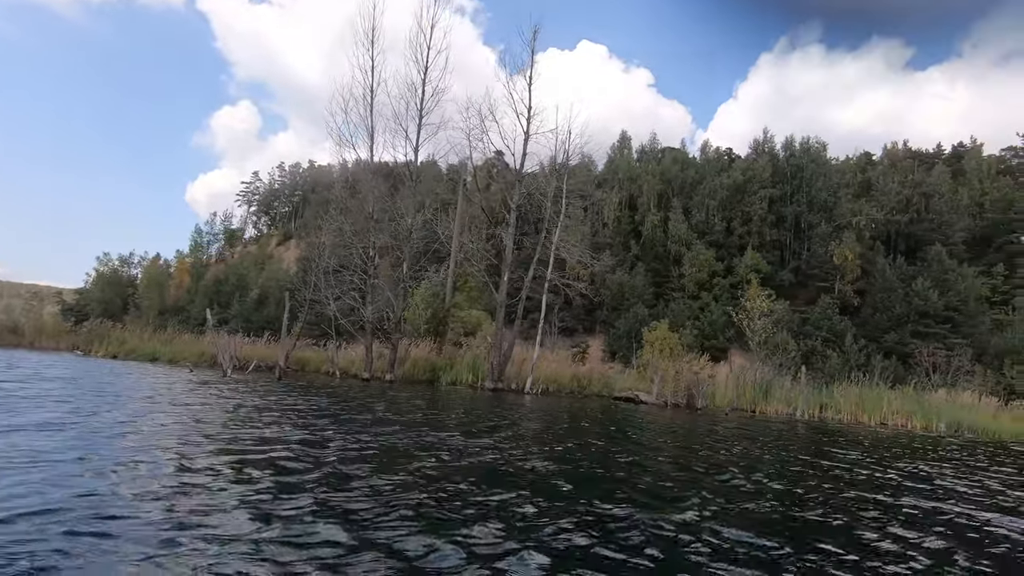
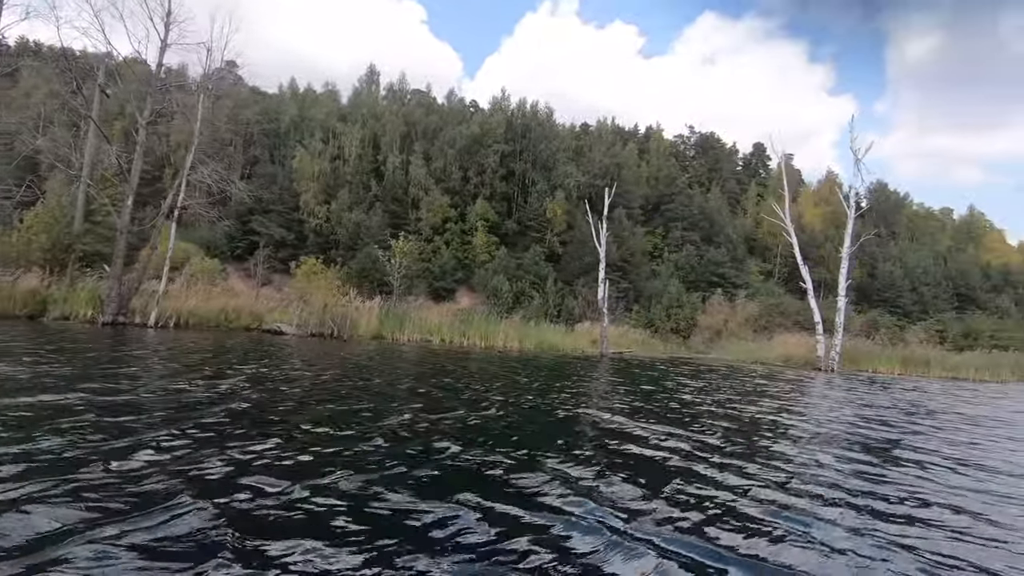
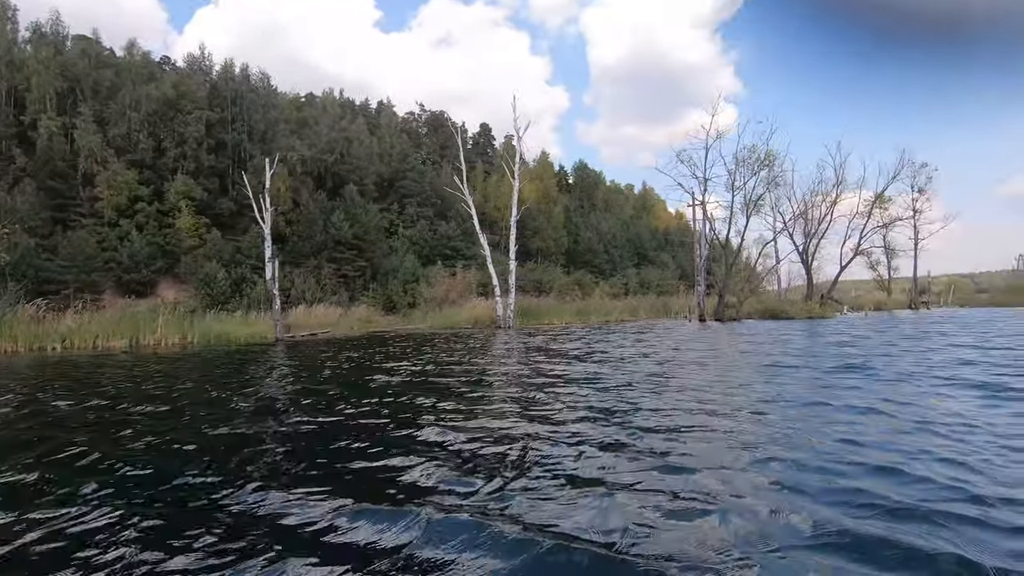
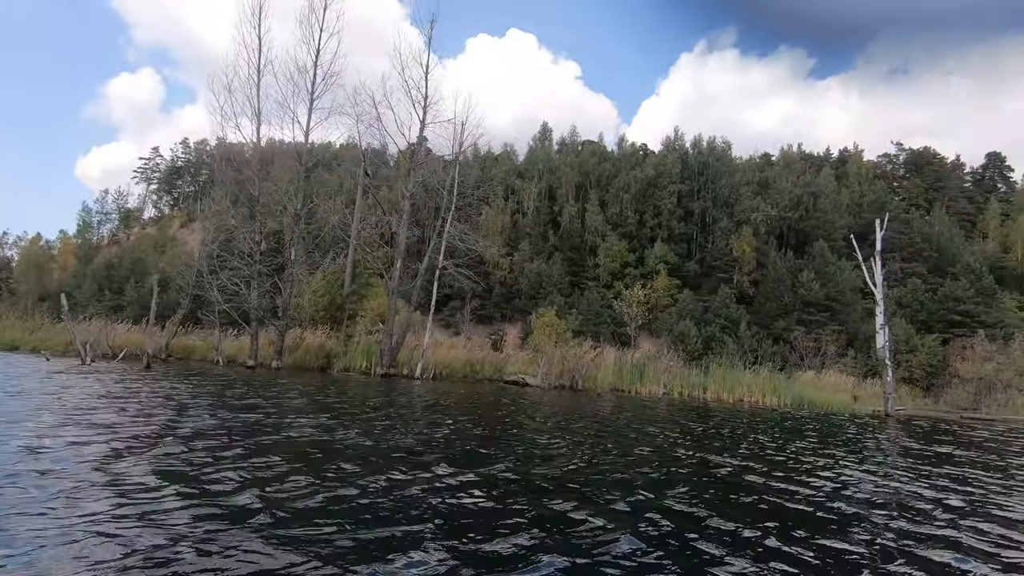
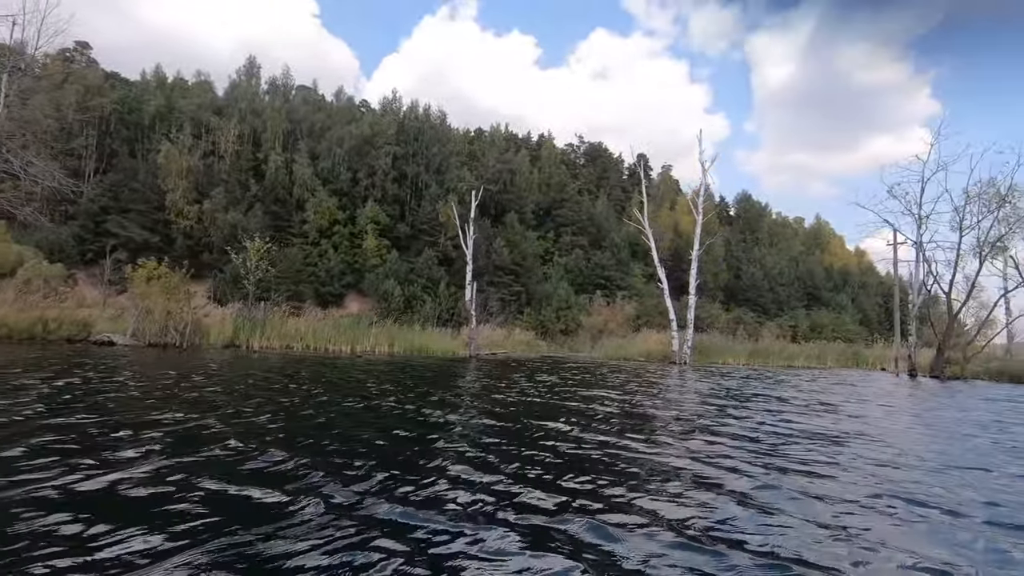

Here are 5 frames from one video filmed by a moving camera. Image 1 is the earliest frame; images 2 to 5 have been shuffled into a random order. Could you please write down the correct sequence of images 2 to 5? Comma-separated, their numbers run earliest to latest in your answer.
4, 2, 5, 3
